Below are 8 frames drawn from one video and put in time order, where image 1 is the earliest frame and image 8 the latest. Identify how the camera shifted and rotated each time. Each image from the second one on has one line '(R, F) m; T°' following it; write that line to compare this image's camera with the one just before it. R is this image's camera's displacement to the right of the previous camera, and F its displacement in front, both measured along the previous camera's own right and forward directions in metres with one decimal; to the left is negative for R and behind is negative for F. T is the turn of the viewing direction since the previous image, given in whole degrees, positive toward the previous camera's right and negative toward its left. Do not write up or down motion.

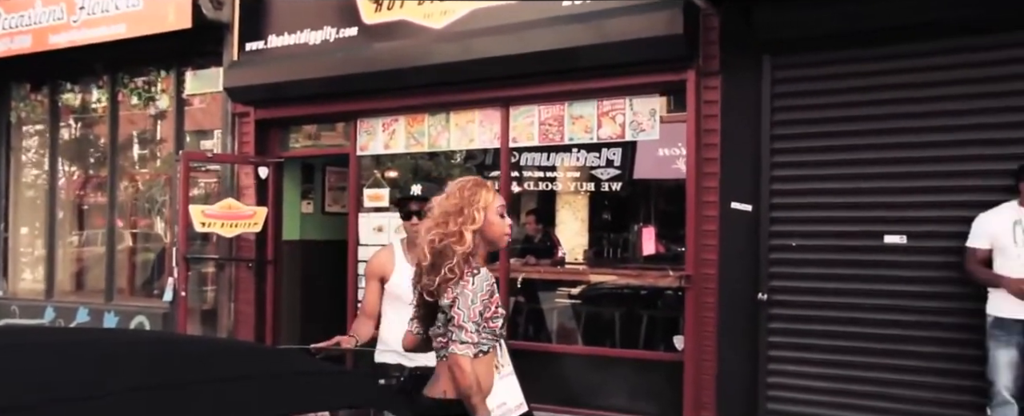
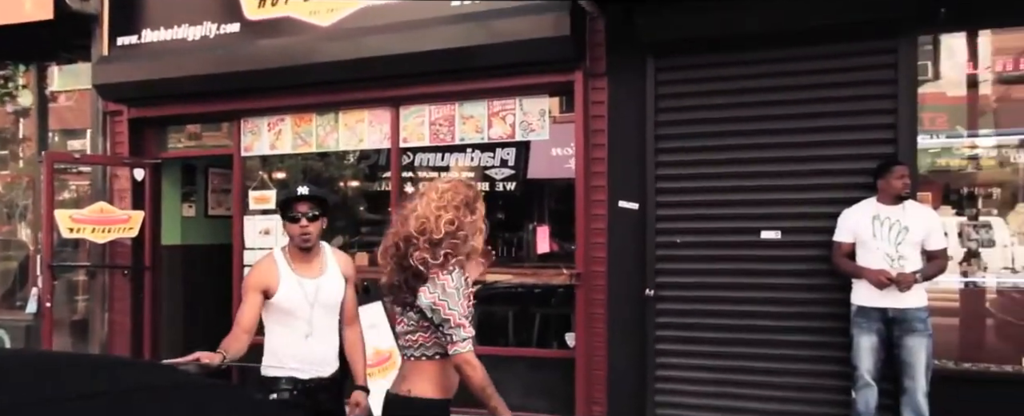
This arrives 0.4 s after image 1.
(+0.3, 0.0) m; +6°
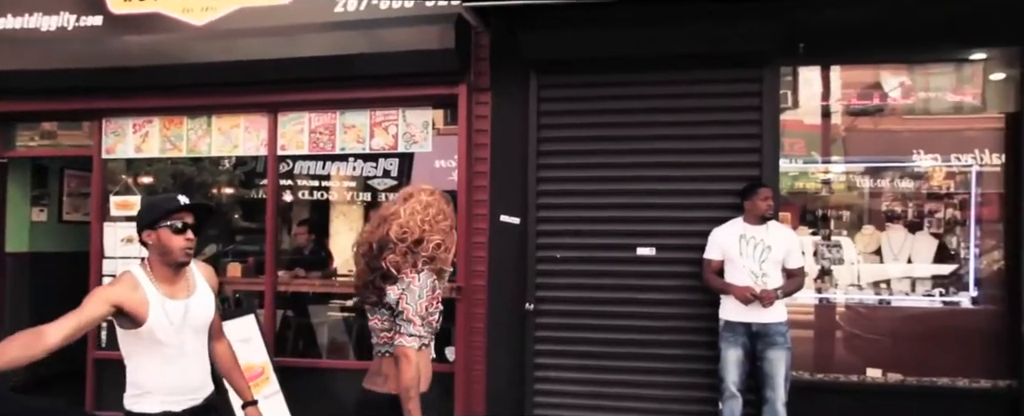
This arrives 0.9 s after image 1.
(+0.3, 0.0) m; +7°
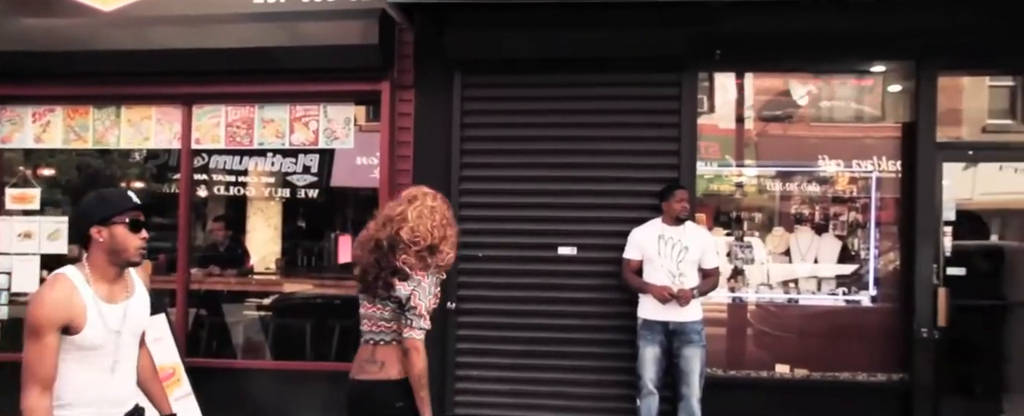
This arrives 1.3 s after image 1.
(+0.2, 0.0) m; +5°
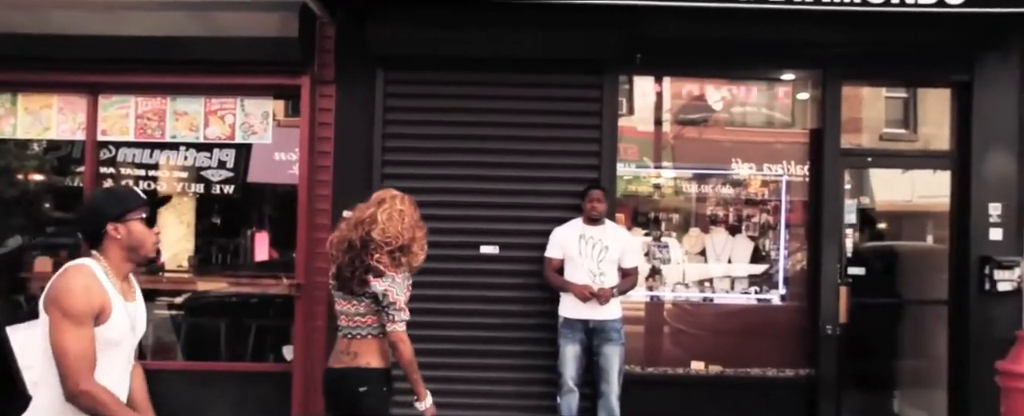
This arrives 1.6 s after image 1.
(+0.2, 0.0) m; +5°
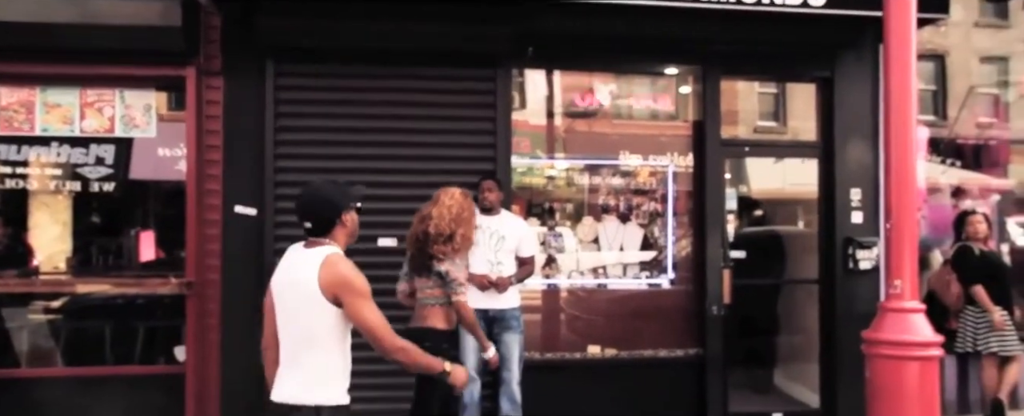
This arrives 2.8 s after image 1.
(+0.2, -0.1) m; +6°
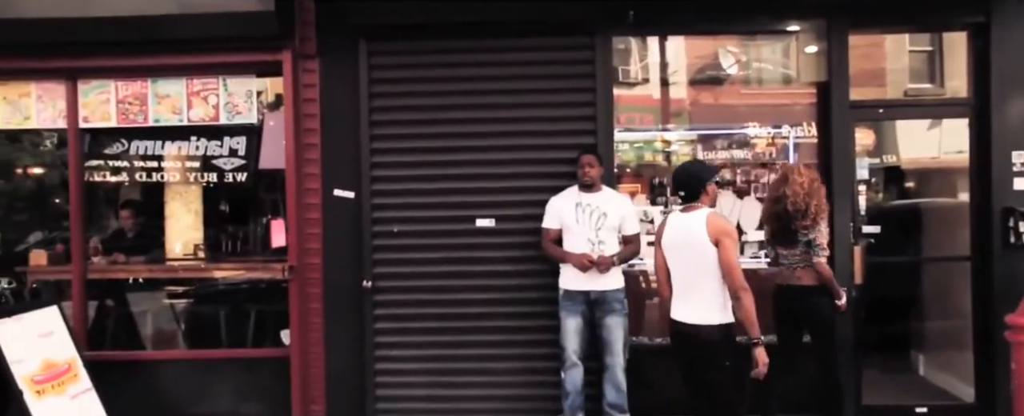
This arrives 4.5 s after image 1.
(-0.1, +0.2) m; -8°
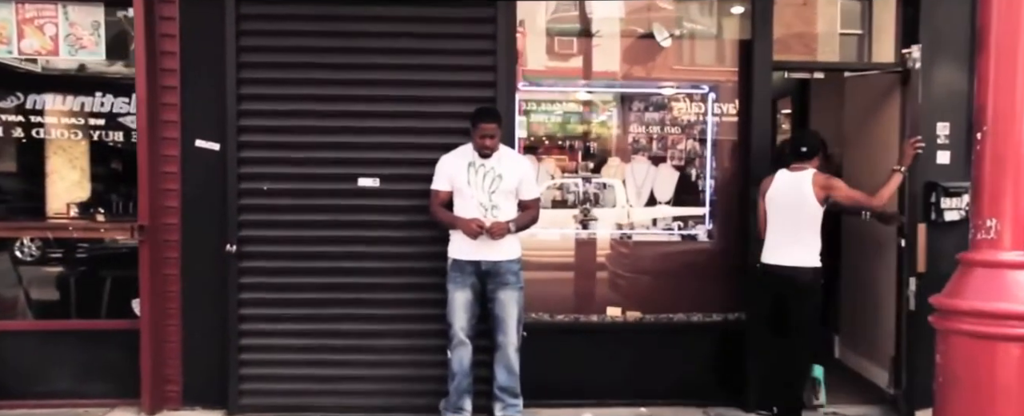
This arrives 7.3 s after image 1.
(+0.4, +0.4) m; +4°
